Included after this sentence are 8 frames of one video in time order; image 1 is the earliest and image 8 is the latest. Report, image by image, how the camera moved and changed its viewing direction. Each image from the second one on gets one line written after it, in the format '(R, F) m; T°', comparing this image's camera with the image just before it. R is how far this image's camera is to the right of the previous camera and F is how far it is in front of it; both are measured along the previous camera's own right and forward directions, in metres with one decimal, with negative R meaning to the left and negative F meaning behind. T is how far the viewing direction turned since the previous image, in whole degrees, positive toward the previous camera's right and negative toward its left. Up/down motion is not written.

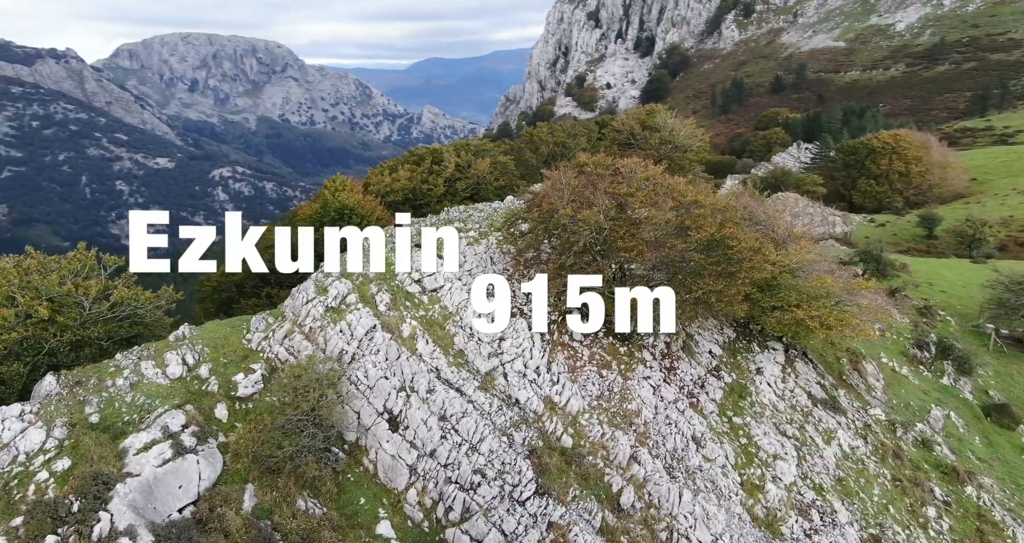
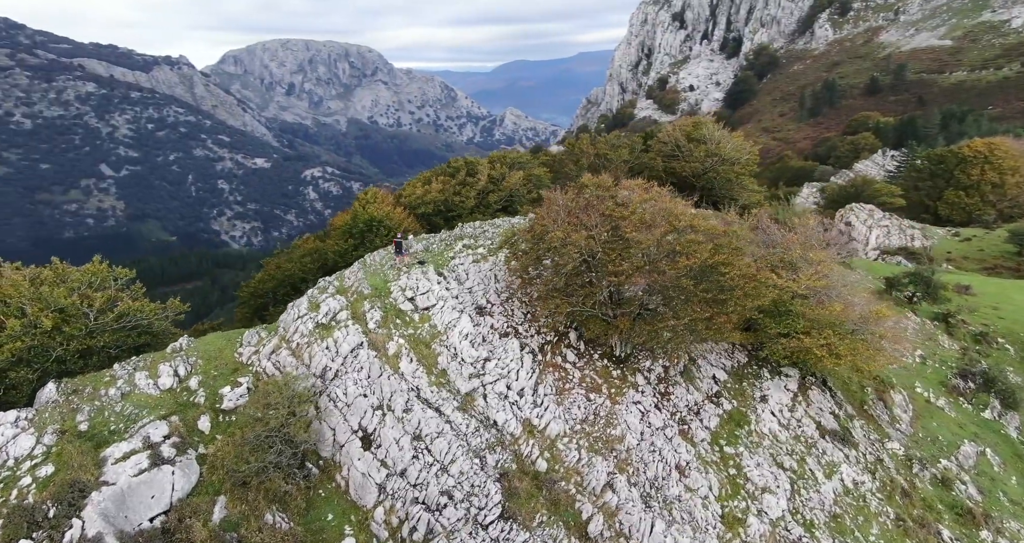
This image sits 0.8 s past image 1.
(+2.4, 0.0) m; -4°
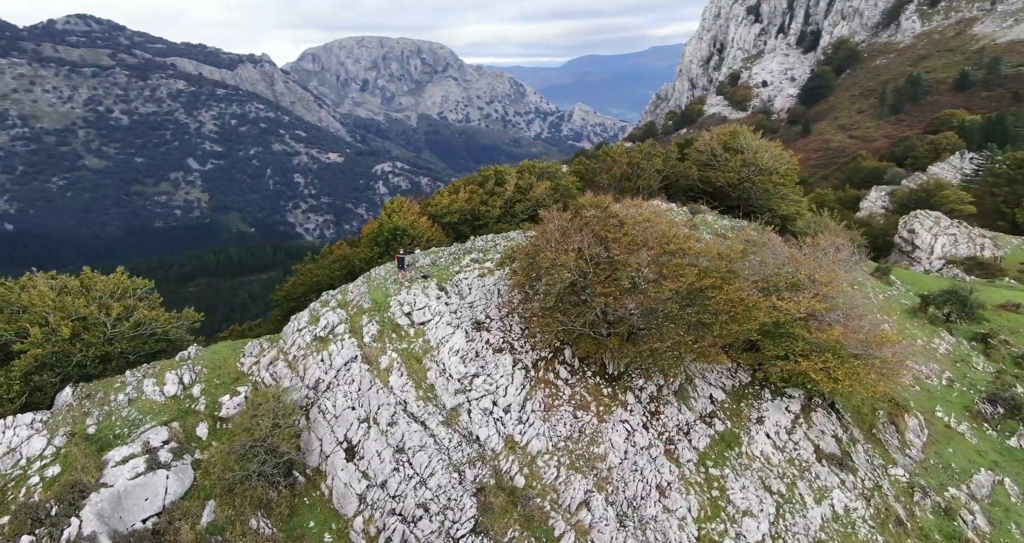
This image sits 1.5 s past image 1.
(+2.0, -0.5) m; -4°
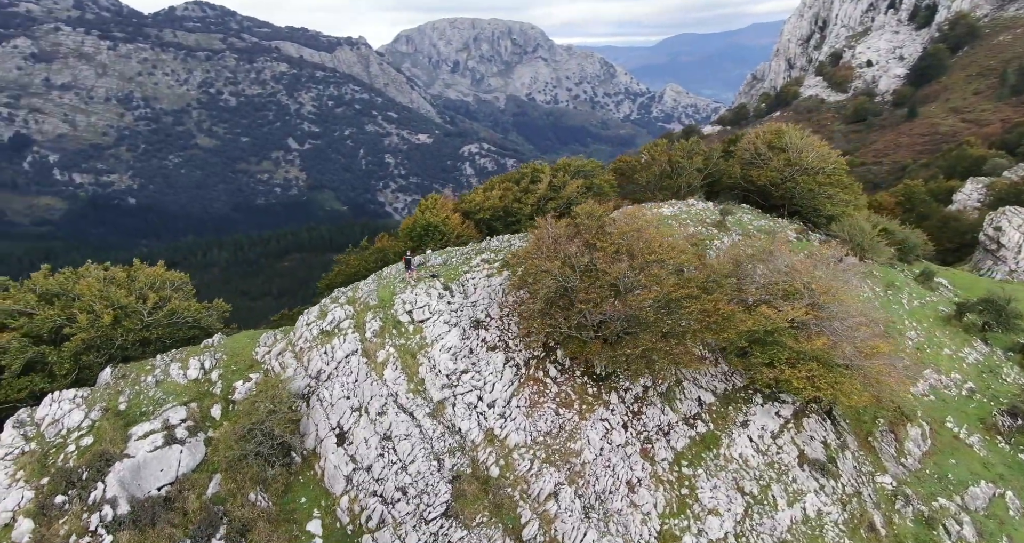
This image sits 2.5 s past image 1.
(+2.6, -1.2) m; -5°
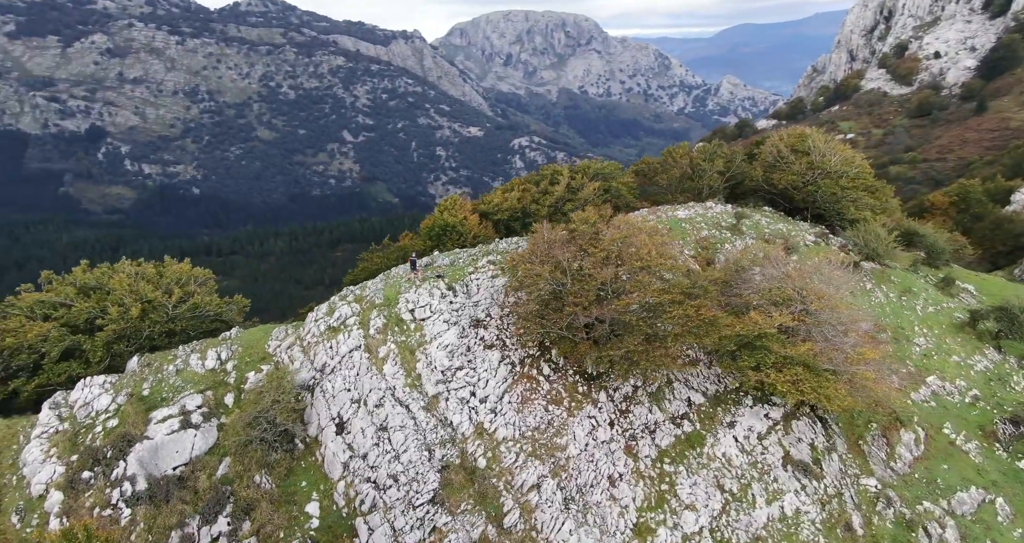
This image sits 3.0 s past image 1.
(+1.5, -1.1) m; -3°
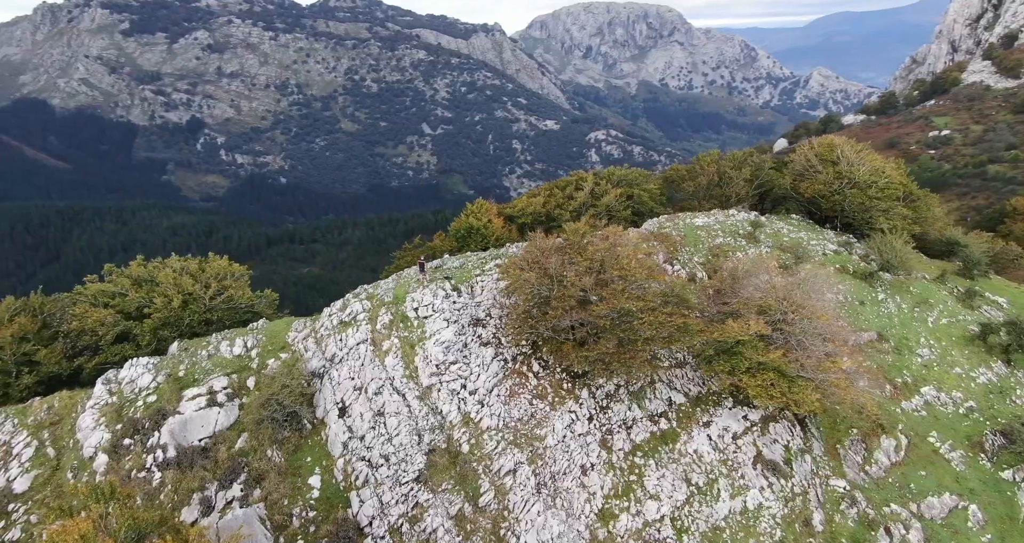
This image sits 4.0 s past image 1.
(+2.3, -2.0) m; -4°
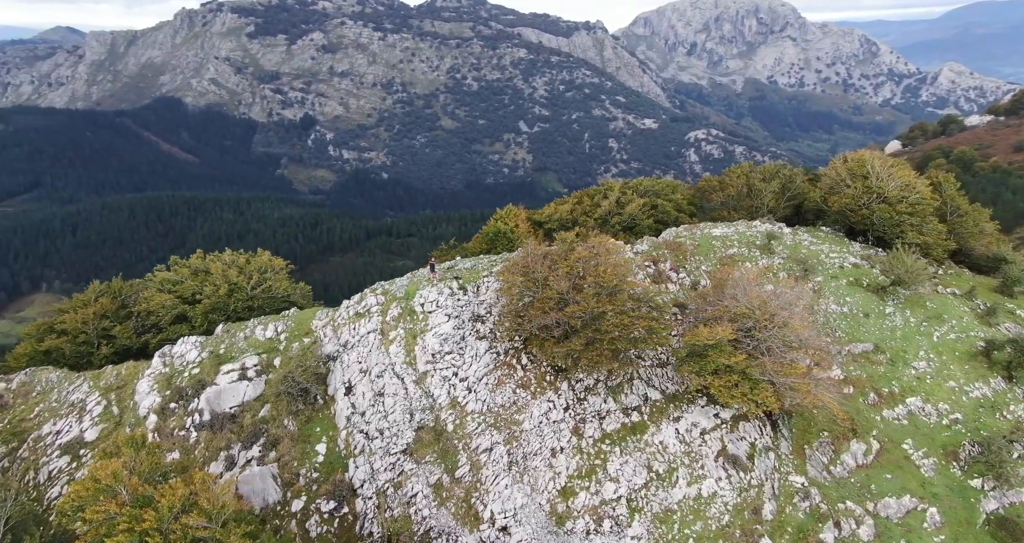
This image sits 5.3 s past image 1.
(+2.8, -2.6) m; -4°
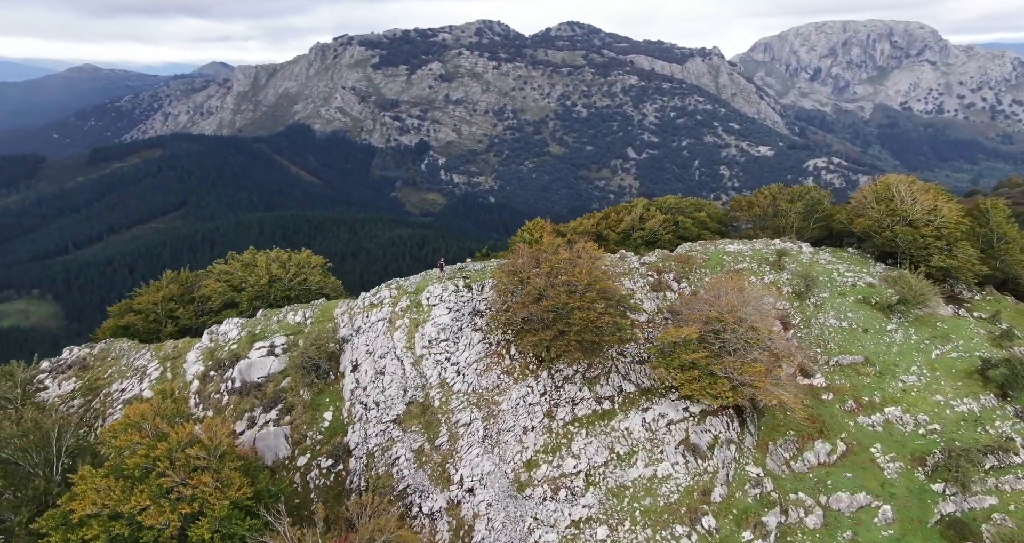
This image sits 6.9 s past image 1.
(+3.1, -2.7) m; -4°
